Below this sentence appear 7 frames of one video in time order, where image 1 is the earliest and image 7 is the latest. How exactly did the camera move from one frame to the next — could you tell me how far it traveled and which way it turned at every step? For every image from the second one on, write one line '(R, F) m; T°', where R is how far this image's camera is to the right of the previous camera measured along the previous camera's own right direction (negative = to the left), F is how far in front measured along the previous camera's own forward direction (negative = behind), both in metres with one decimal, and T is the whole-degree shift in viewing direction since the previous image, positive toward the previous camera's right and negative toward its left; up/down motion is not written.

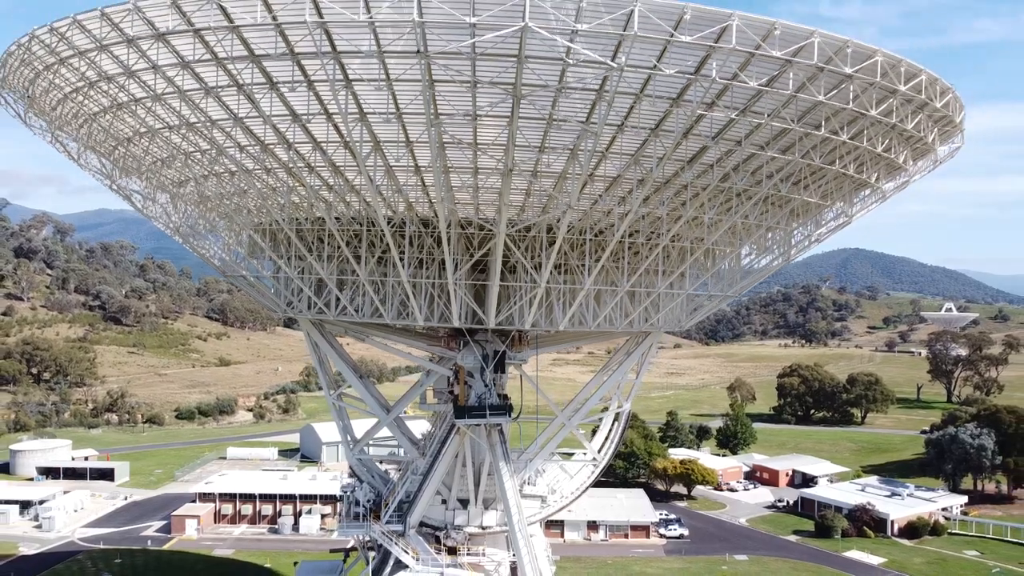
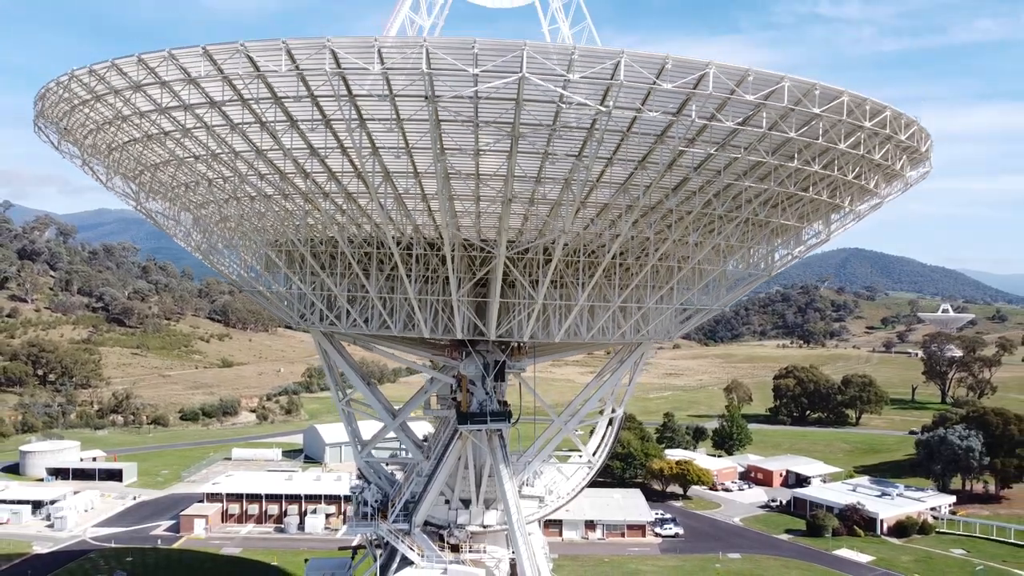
(0.0, -1.0) m; 0°
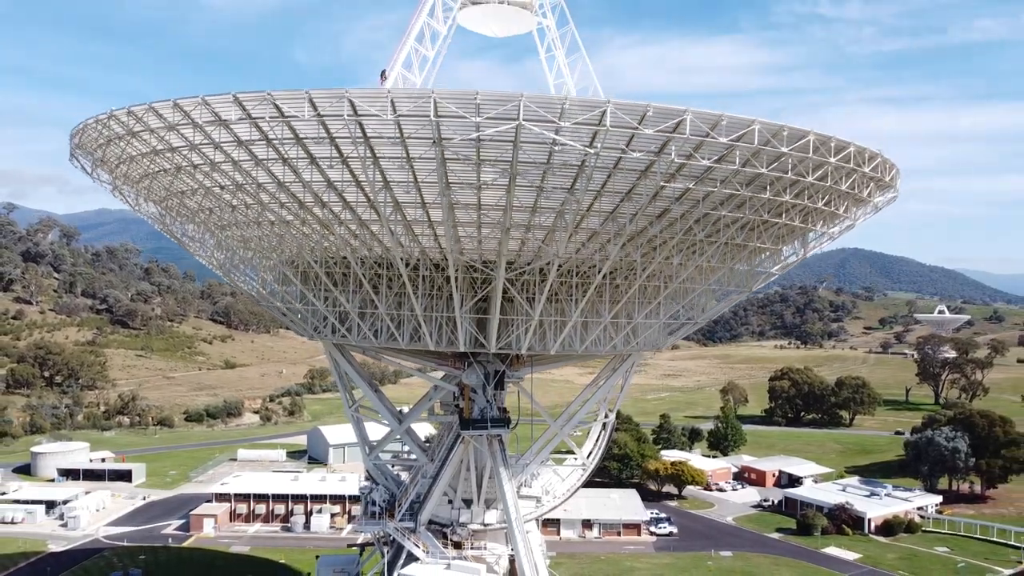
(0.0, -1.3) m; 0°
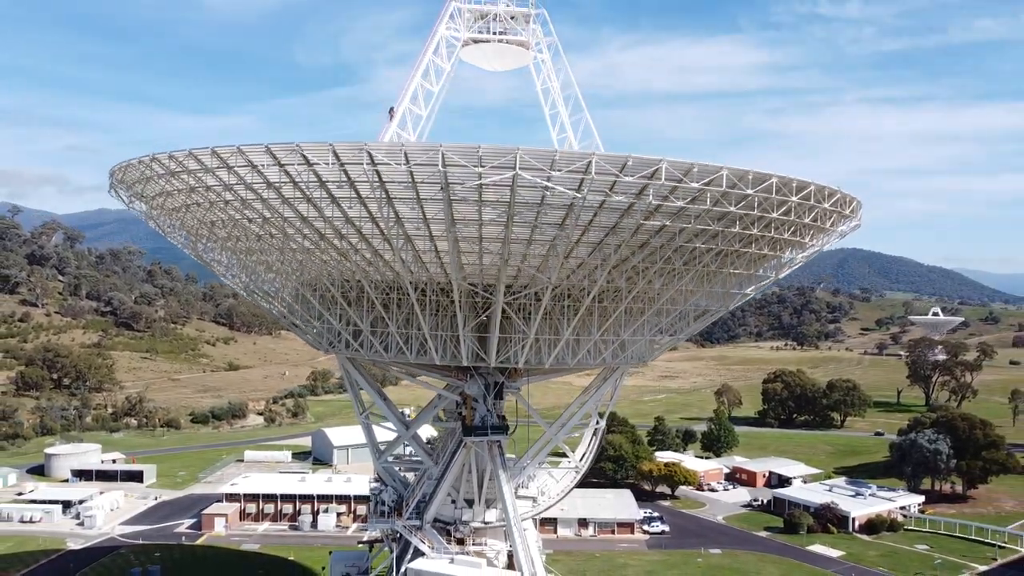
(0.0, -1.7) m; 0°
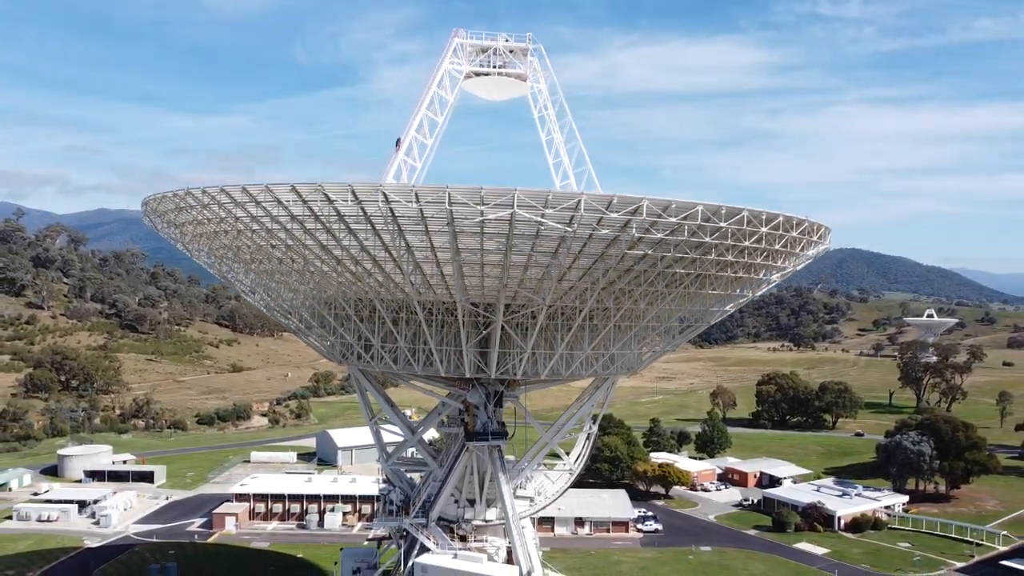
(0.0, -1.7) m; 0°
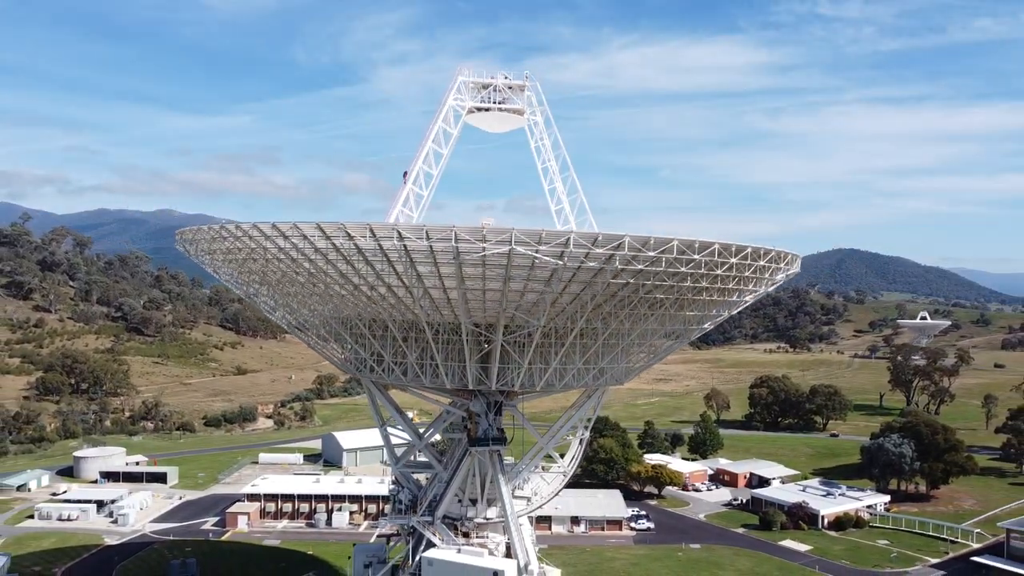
(0.0, -2.2) m; 0°
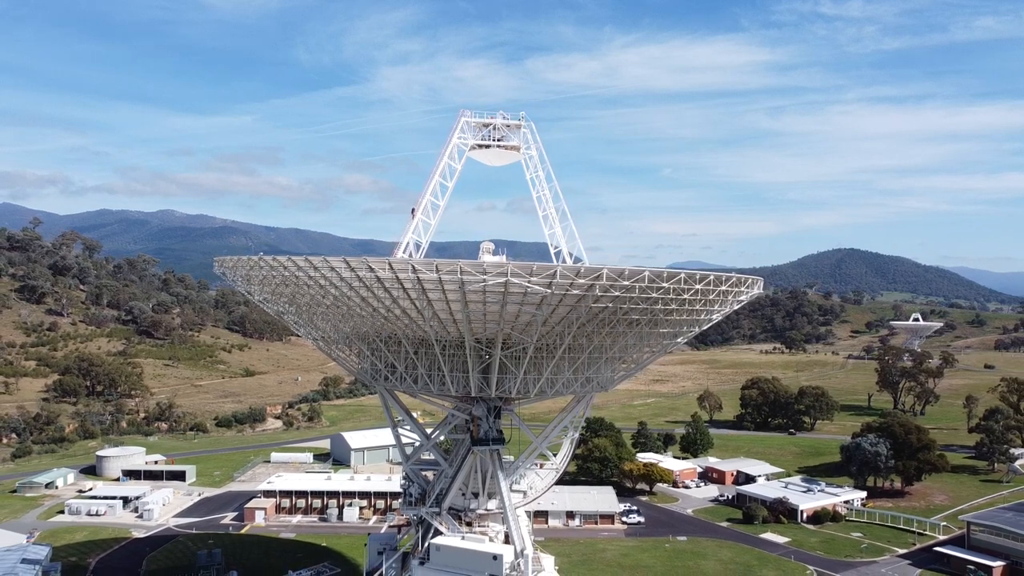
(+0.1, -3.2) m; 0°
